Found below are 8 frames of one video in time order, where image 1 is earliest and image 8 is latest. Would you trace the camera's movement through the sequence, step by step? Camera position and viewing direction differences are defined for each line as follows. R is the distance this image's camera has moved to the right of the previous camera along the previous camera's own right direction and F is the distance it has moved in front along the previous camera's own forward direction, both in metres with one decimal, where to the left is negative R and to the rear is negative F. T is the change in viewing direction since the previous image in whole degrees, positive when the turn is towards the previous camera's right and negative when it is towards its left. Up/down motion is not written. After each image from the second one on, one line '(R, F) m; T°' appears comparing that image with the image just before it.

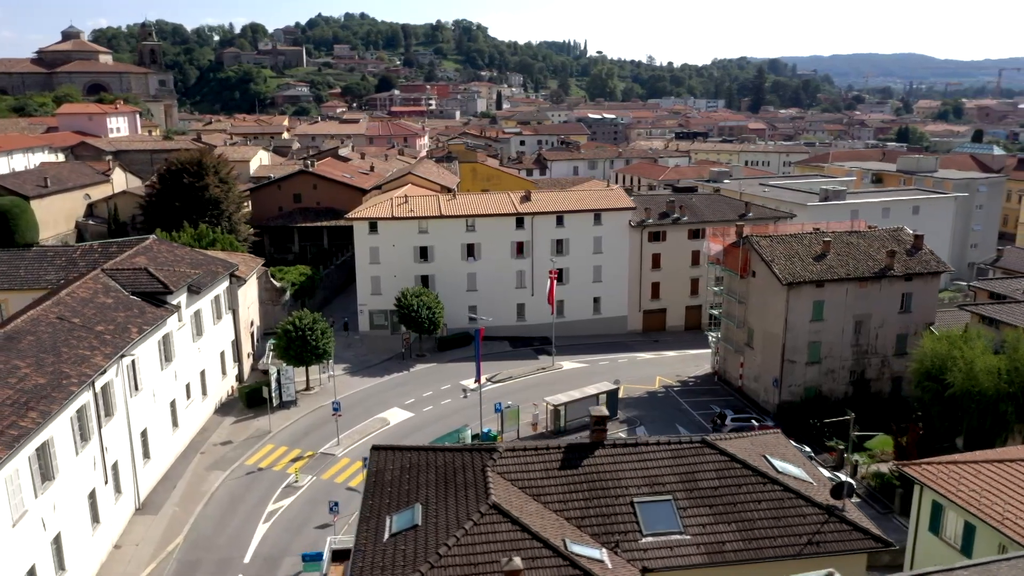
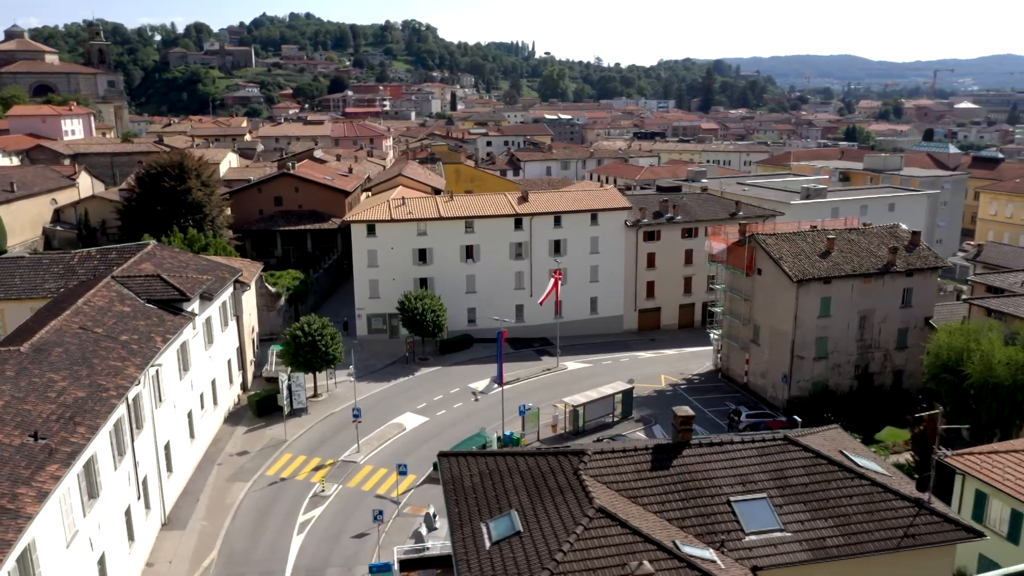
(-3.1, +0.3) m; +3°
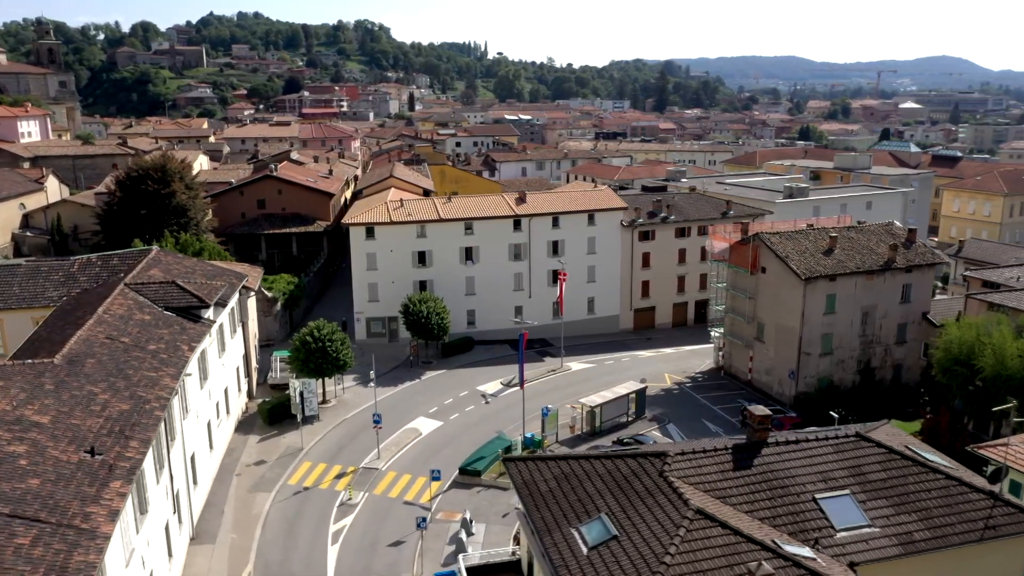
(-2.9, +0.3) m; +3°
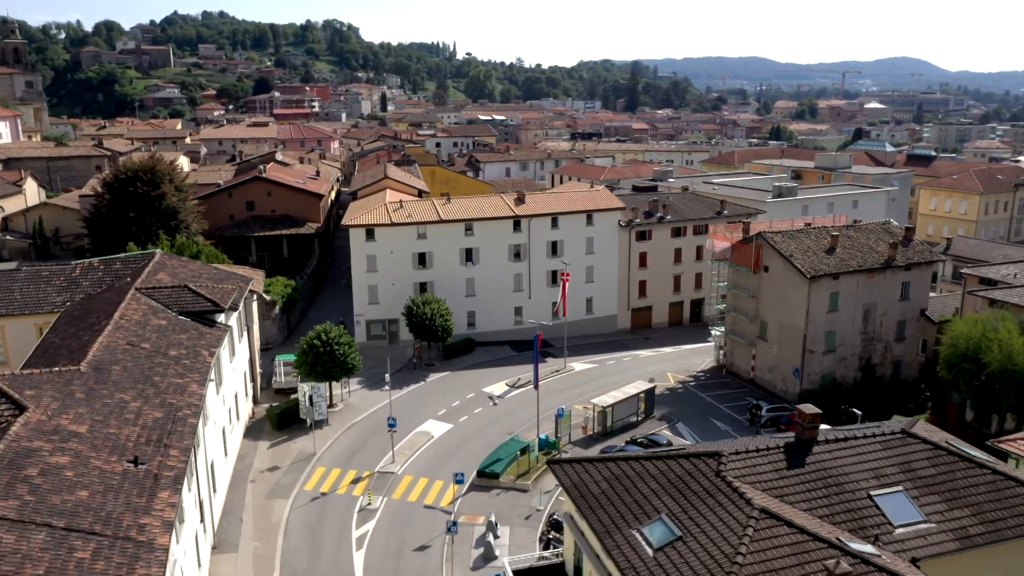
(-1.9, +0.2) m; +2°
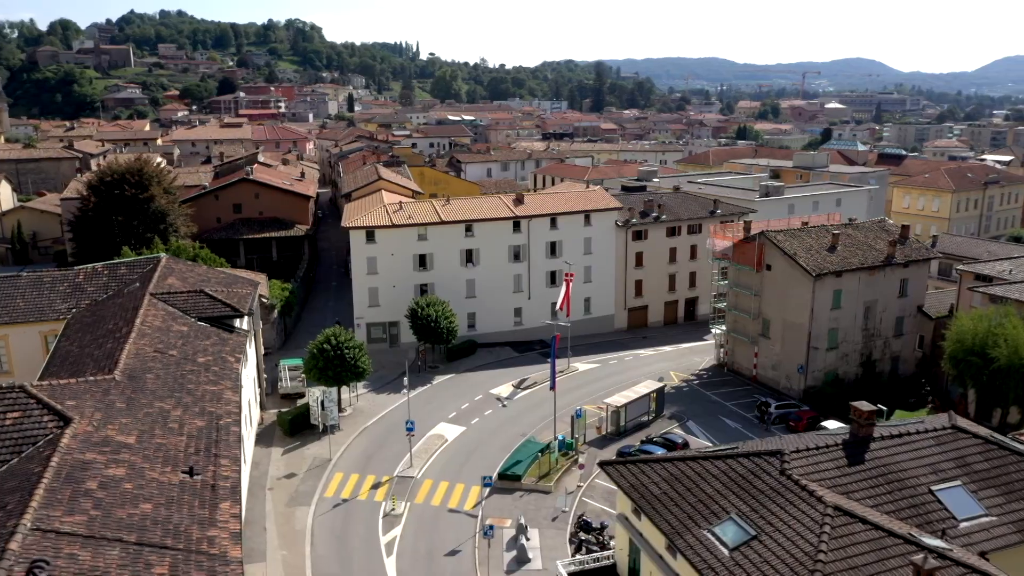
(-2.2, +0.2) m; +2°
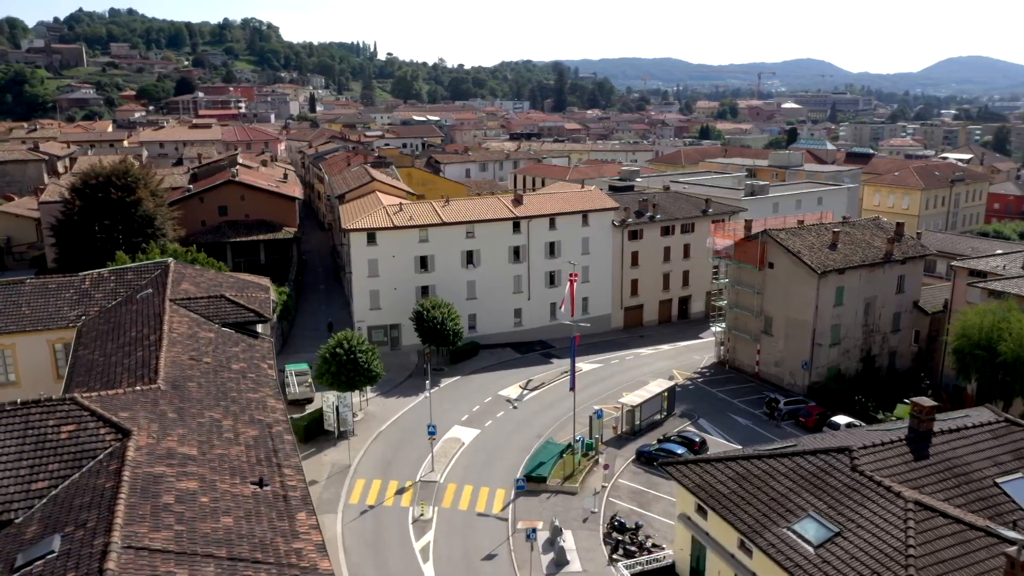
(-2.5, +0.2) m; +3°
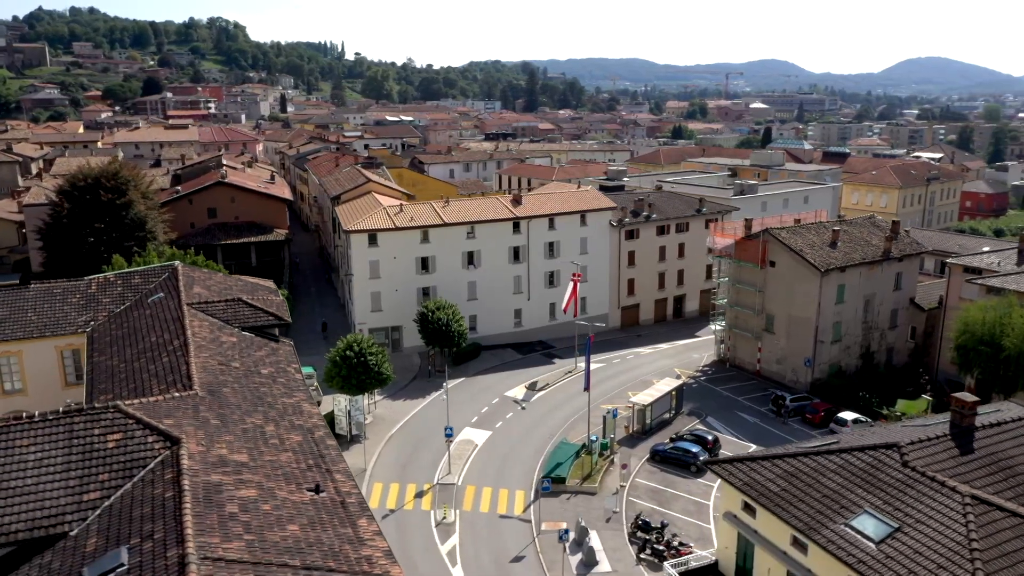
(-1.9, +0.1) m; +2°
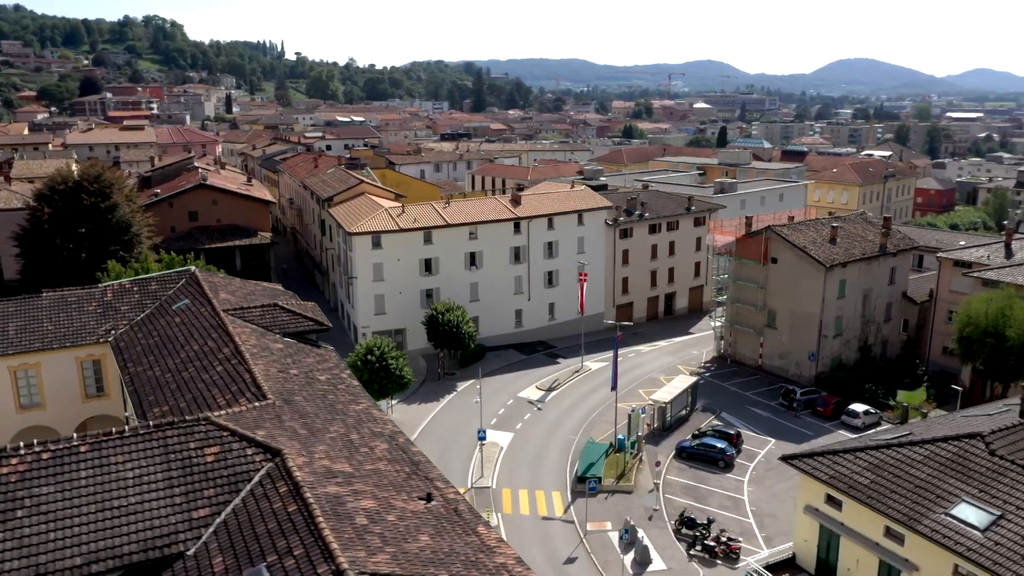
(-3.5, +0.3) m; +4°
